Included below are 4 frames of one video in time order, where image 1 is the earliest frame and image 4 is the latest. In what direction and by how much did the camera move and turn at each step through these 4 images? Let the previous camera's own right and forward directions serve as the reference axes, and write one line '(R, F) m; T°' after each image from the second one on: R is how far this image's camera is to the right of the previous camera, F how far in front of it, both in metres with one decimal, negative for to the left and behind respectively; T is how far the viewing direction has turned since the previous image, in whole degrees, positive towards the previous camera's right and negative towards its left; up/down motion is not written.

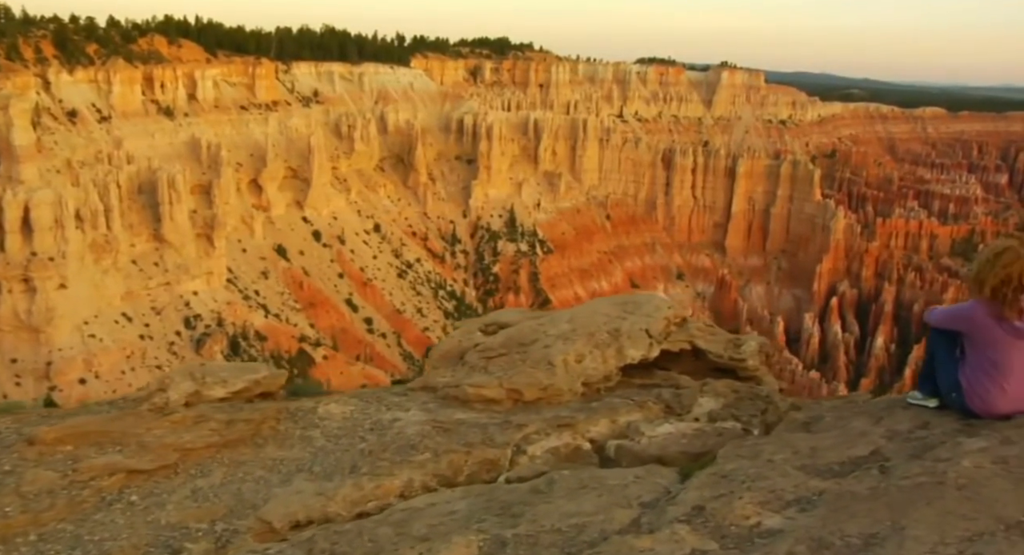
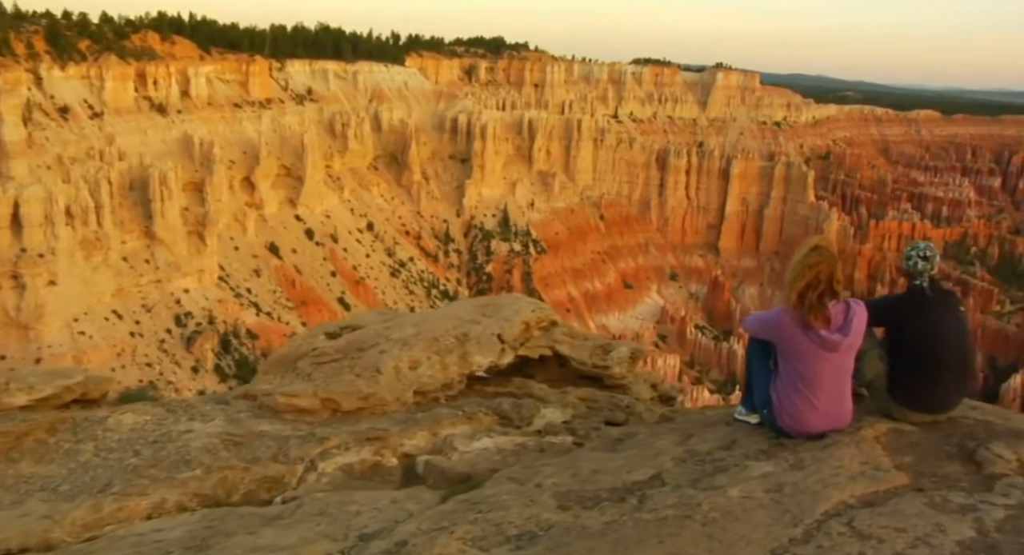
(+1.6, +0.6) m; 0°
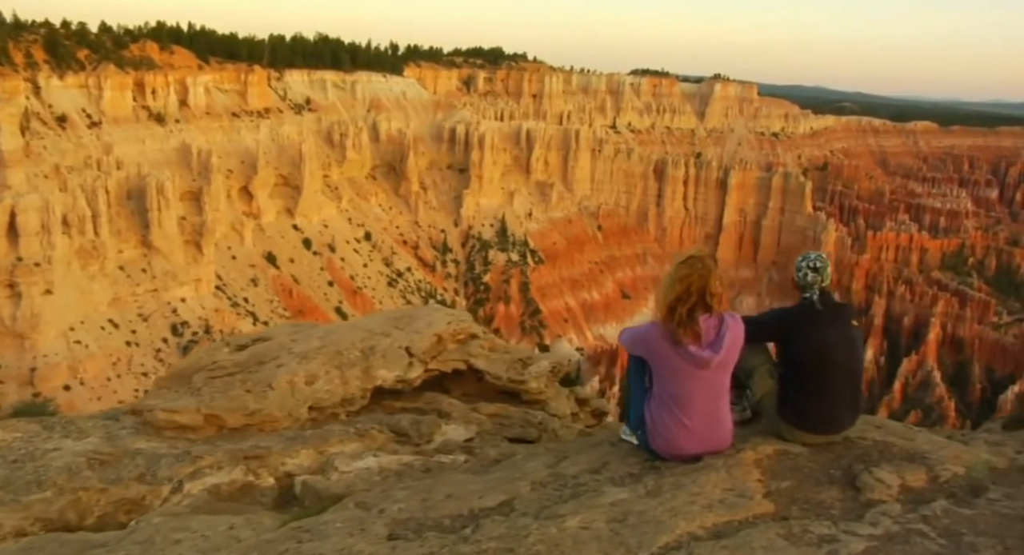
(+0.9, +0.3) m; 0°
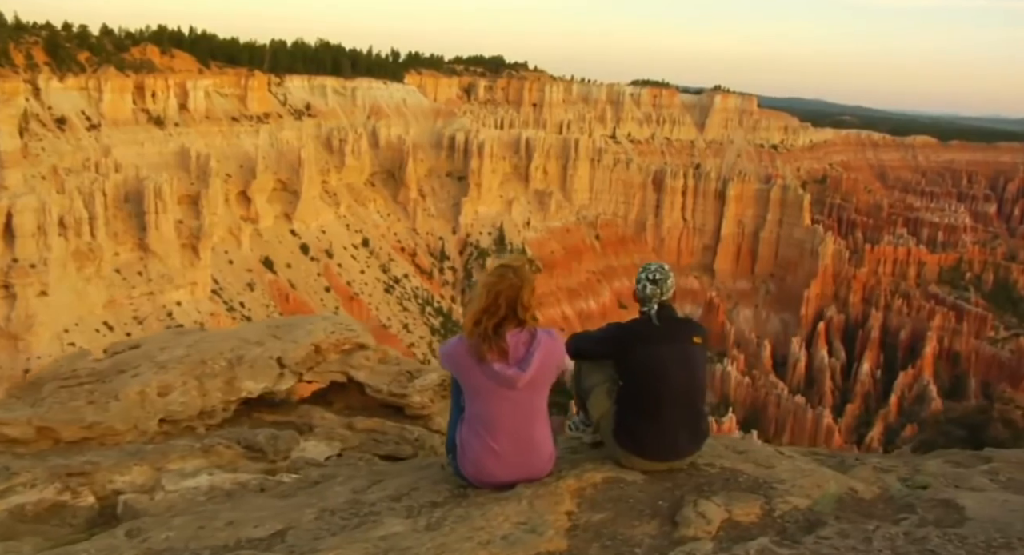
(+1.1, +0.4) m; 0°
